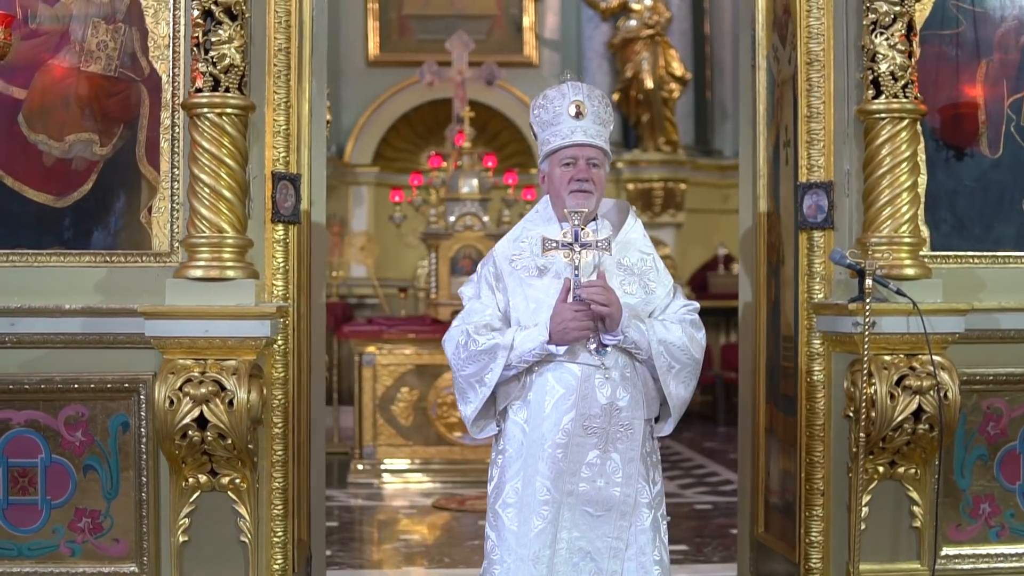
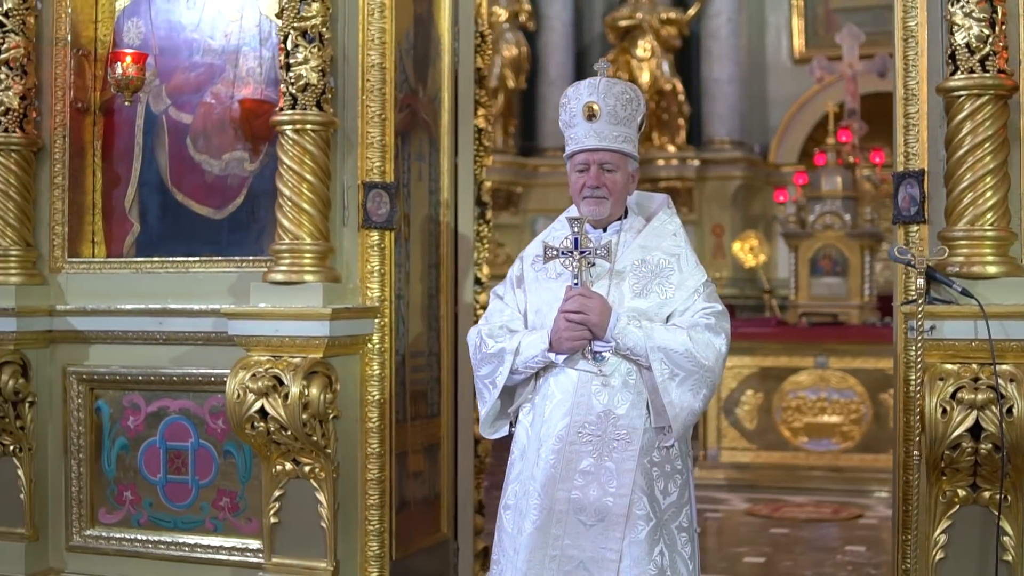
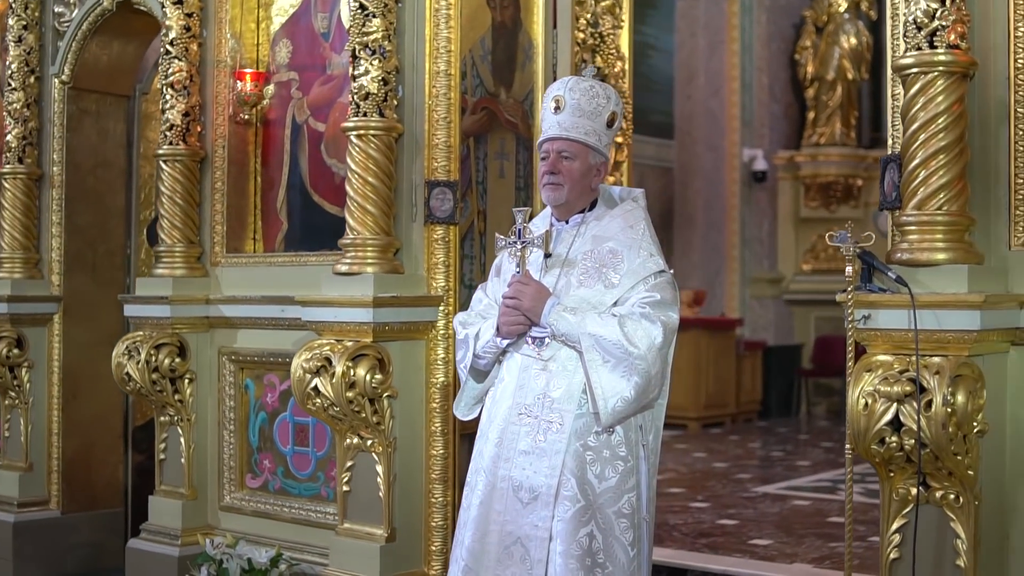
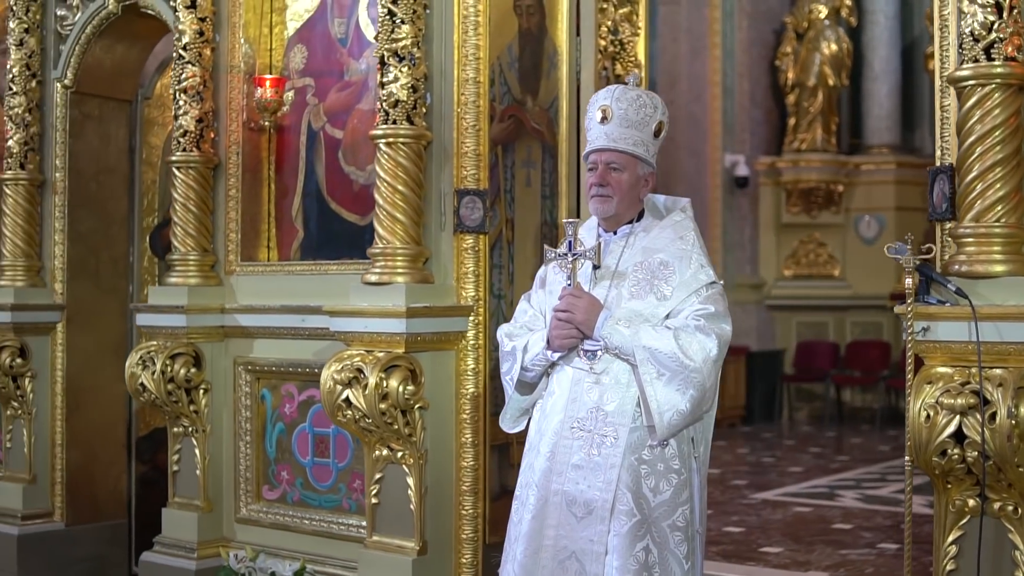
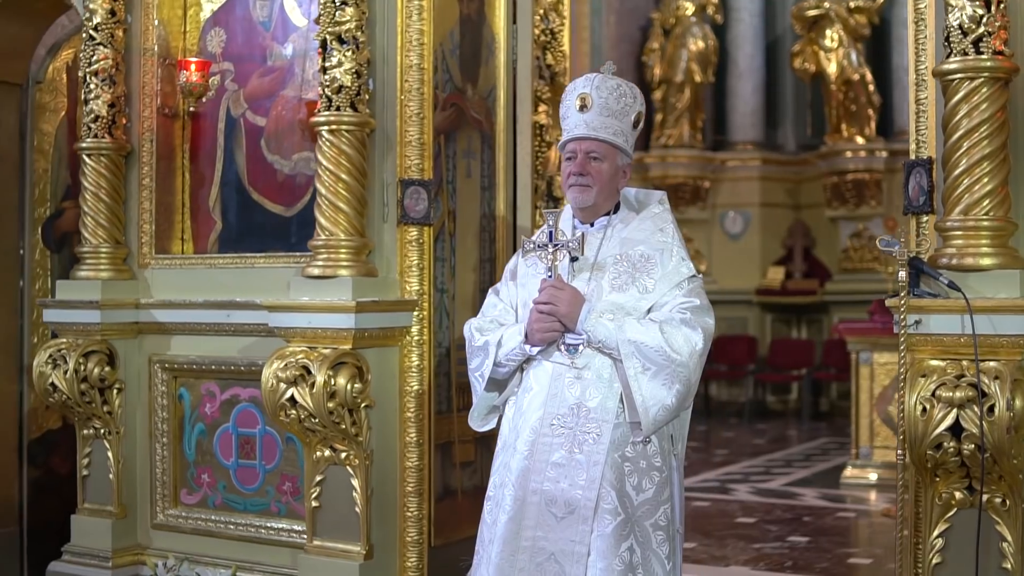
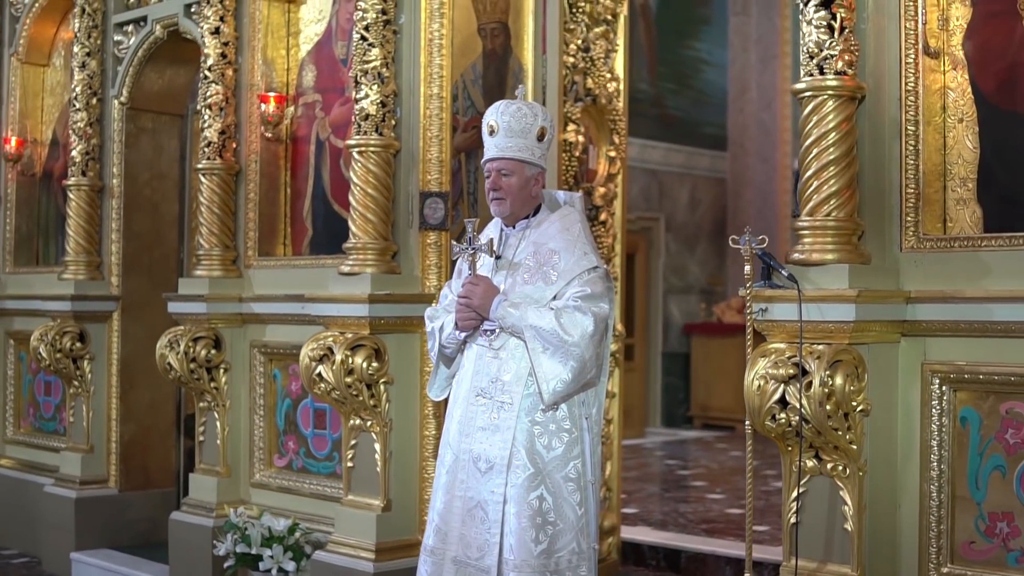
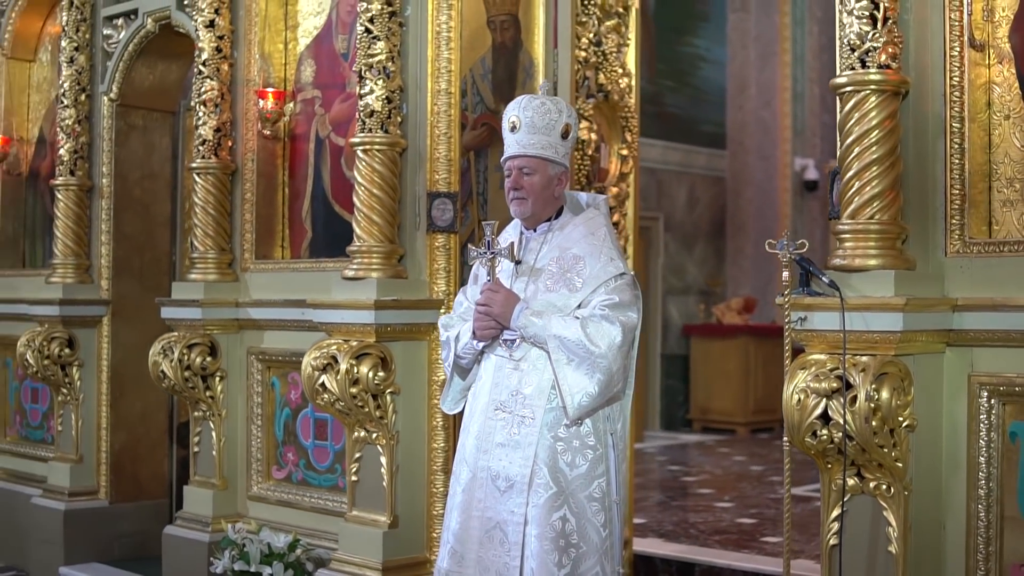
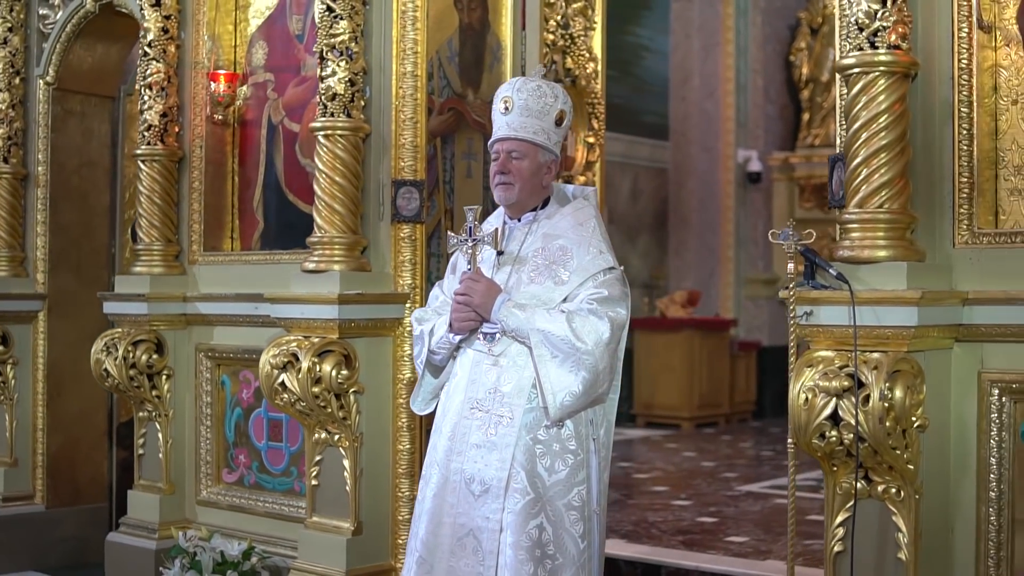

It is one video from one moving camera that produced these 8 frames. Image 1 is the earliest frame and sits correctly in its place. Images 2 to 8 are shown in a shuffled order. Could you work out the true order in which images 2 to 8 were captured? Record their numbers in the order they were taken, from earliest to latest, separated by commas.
2, 5, 4, 3, 8, 7, 6
